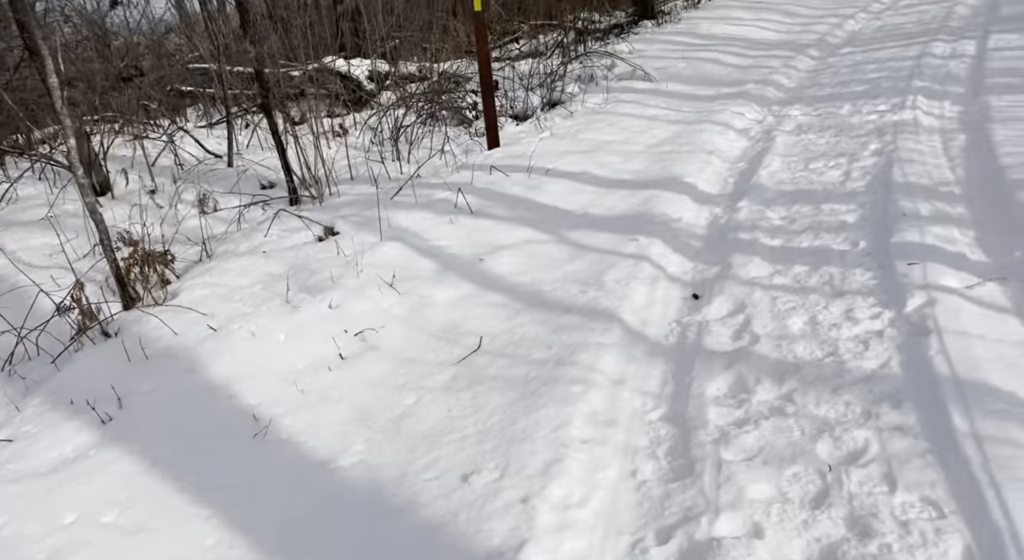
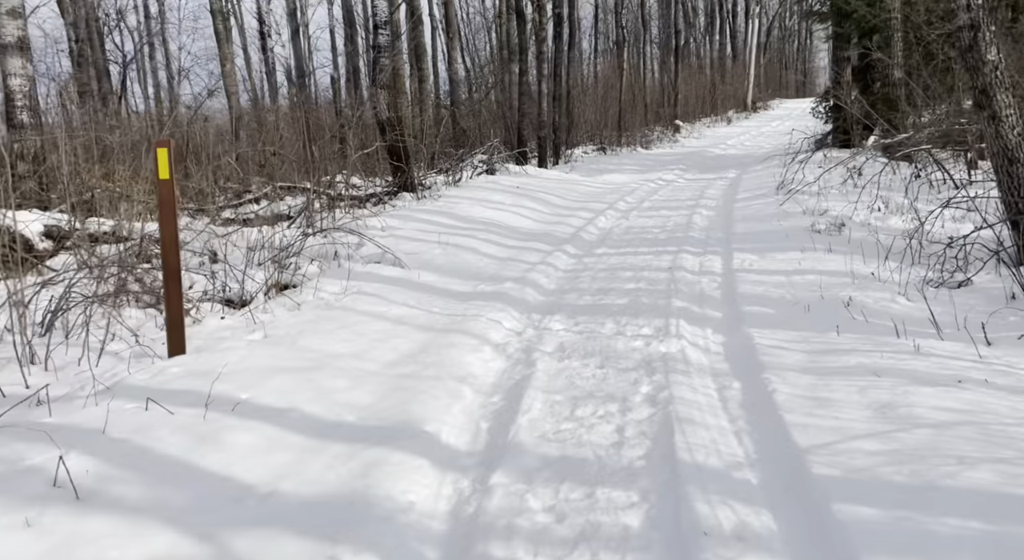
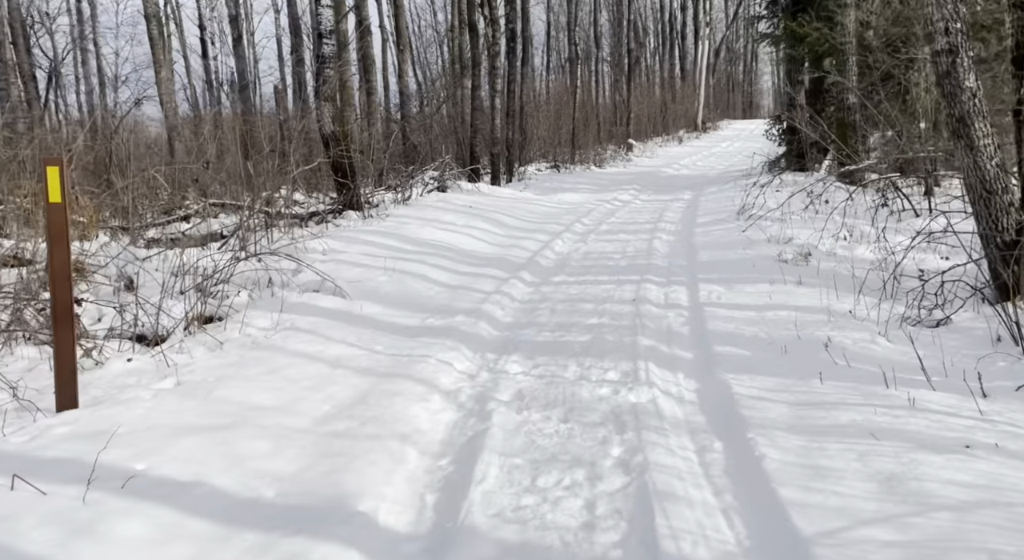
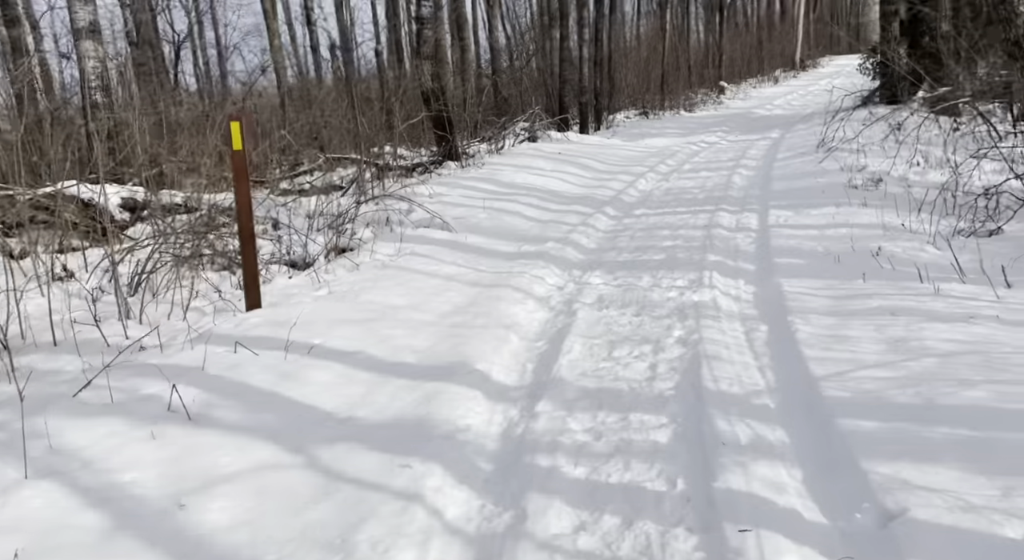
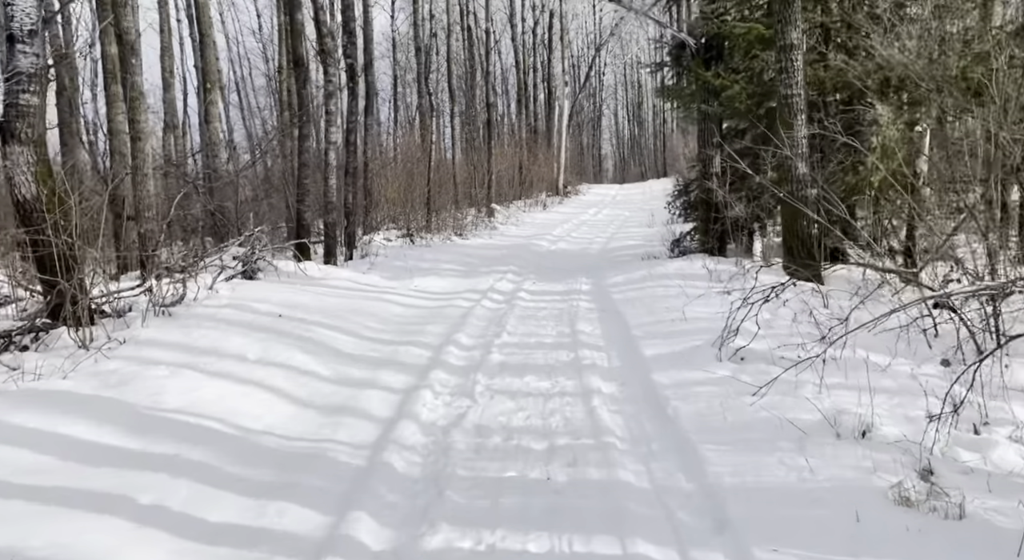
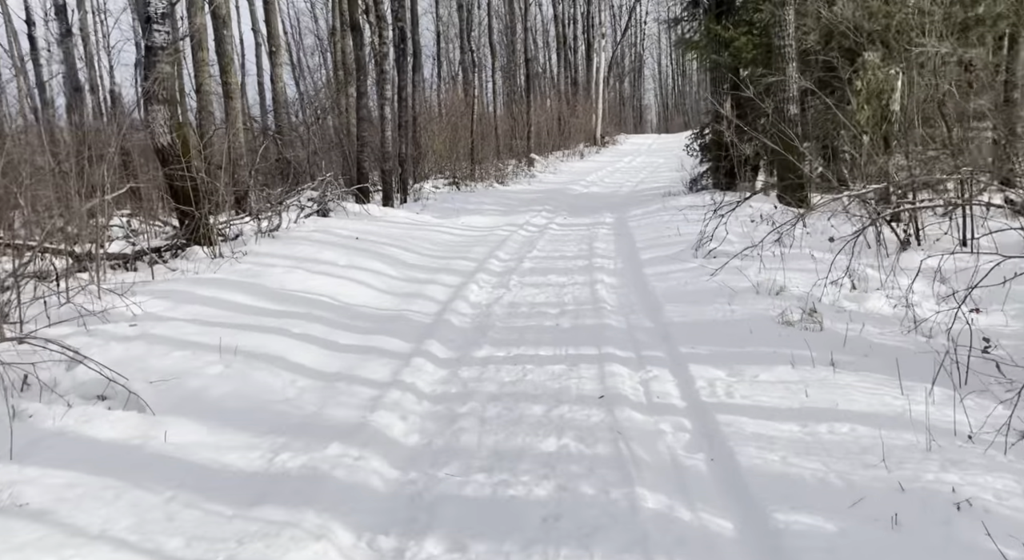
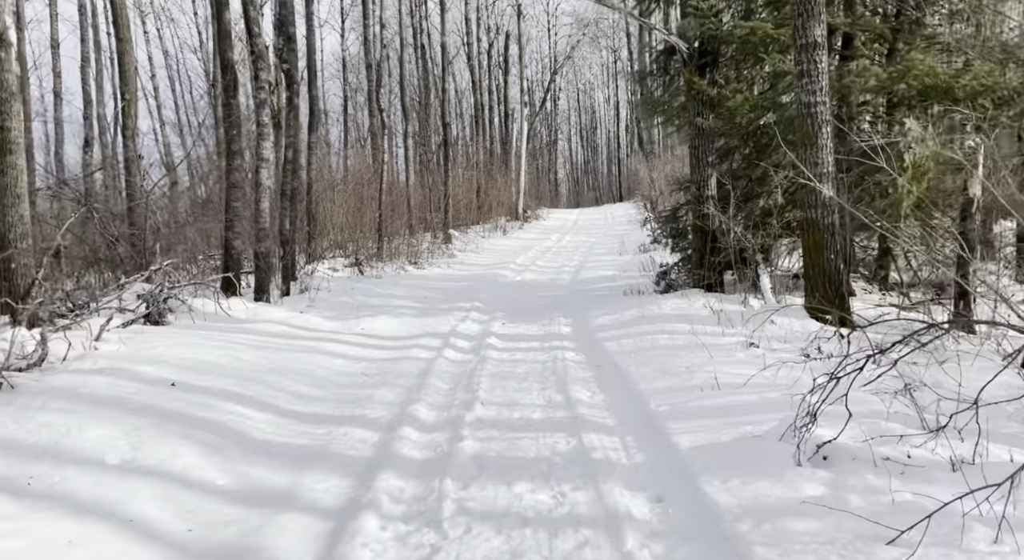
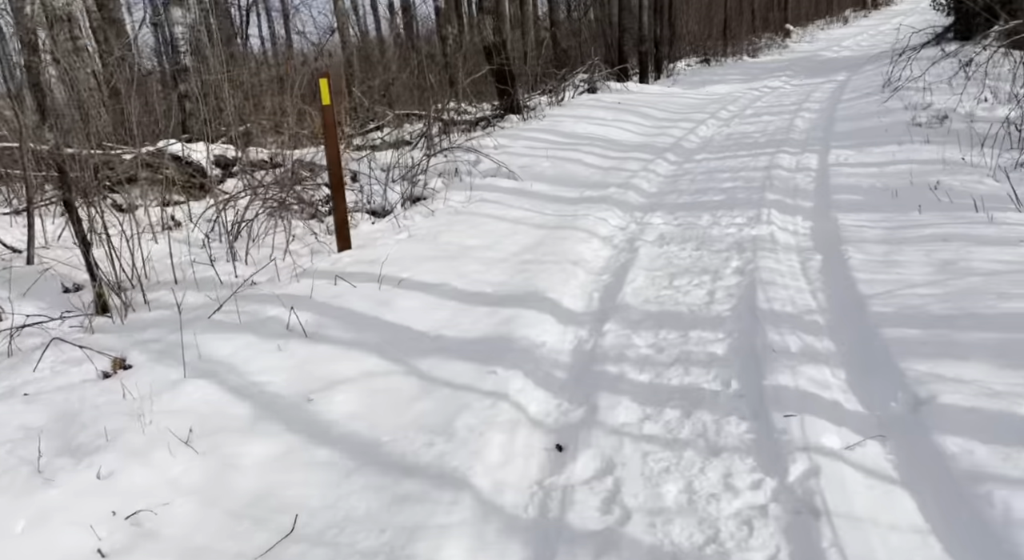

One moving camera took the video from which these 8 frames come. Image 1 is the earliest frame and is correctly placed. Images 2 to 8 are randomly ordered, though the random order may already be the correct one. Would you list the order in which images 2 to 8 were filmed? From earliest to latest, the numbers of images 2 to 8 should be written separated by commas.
8, 4, 2, 3, 6, 5, 7
